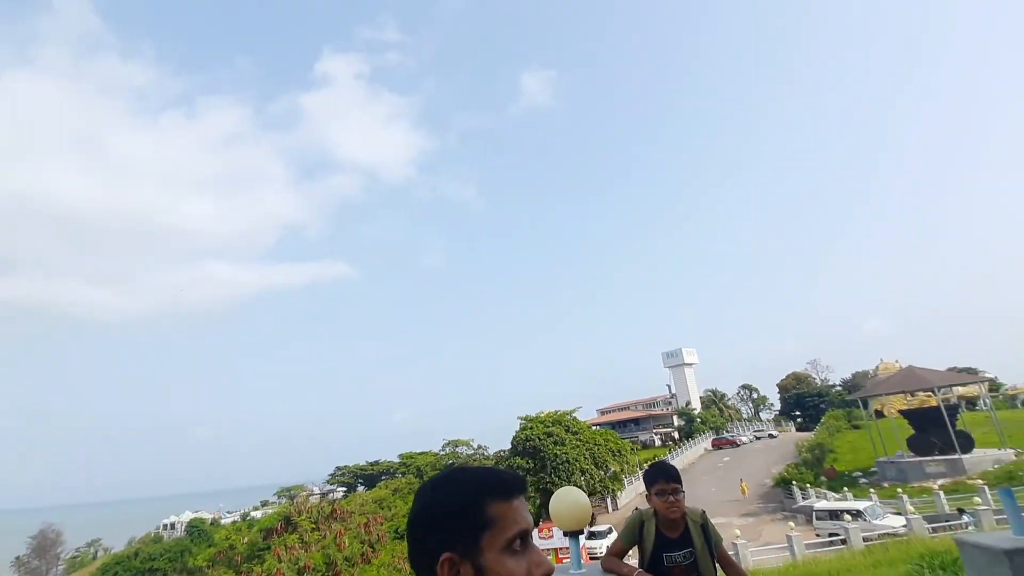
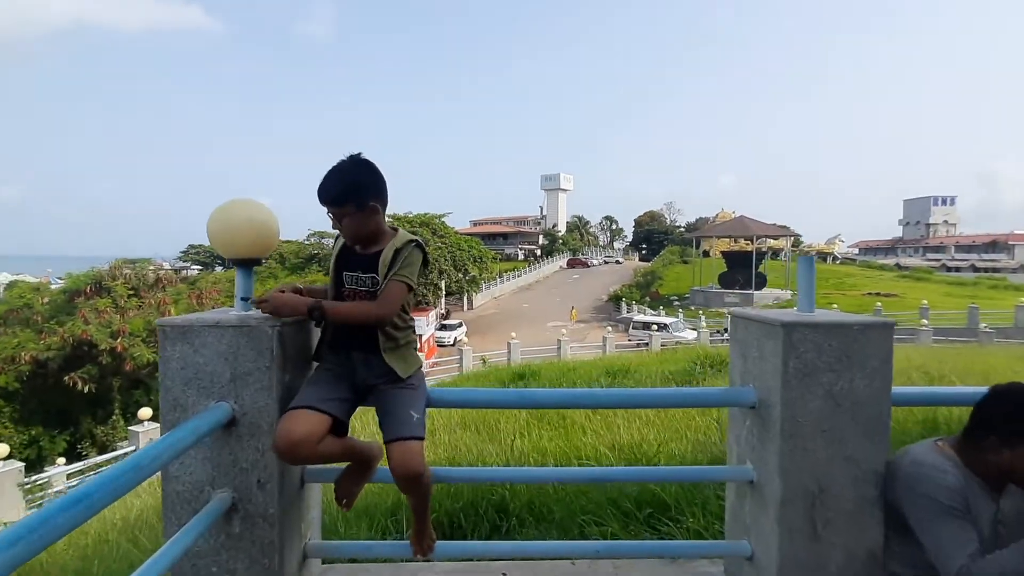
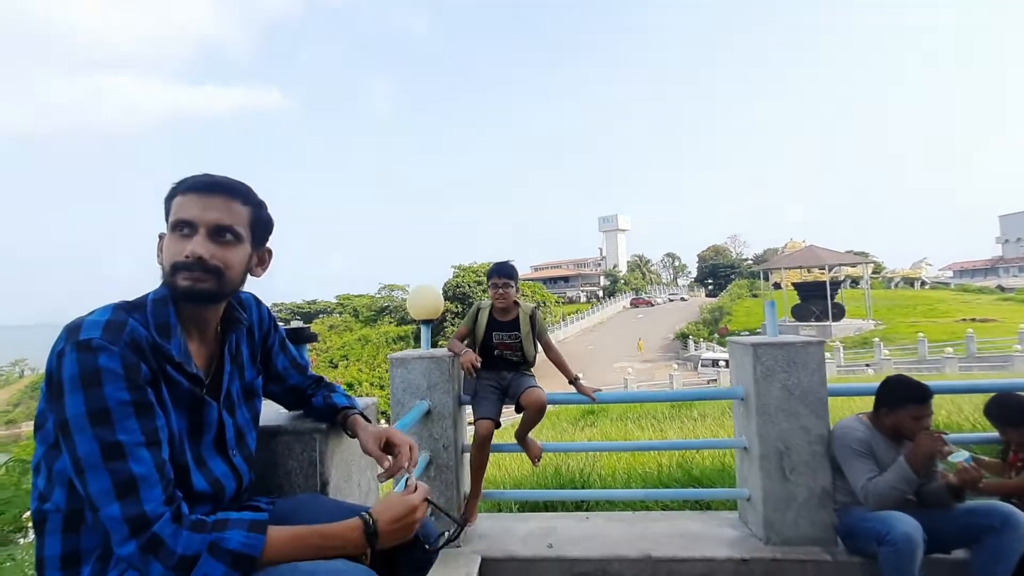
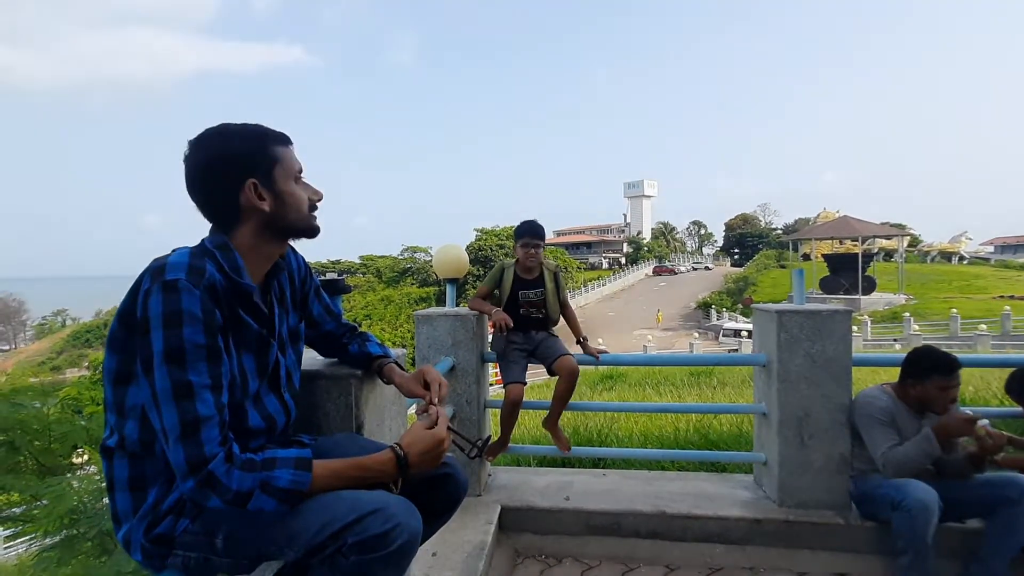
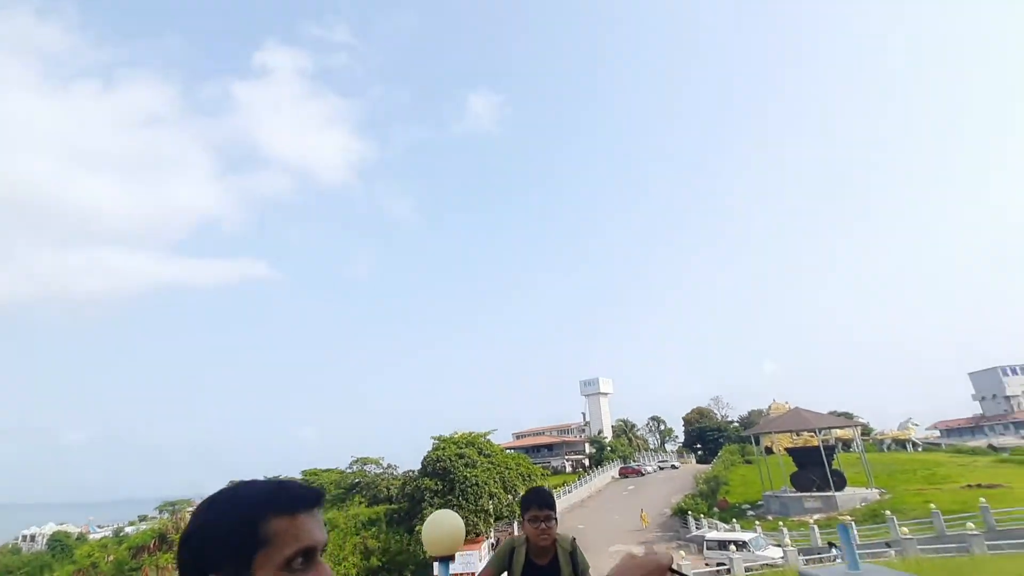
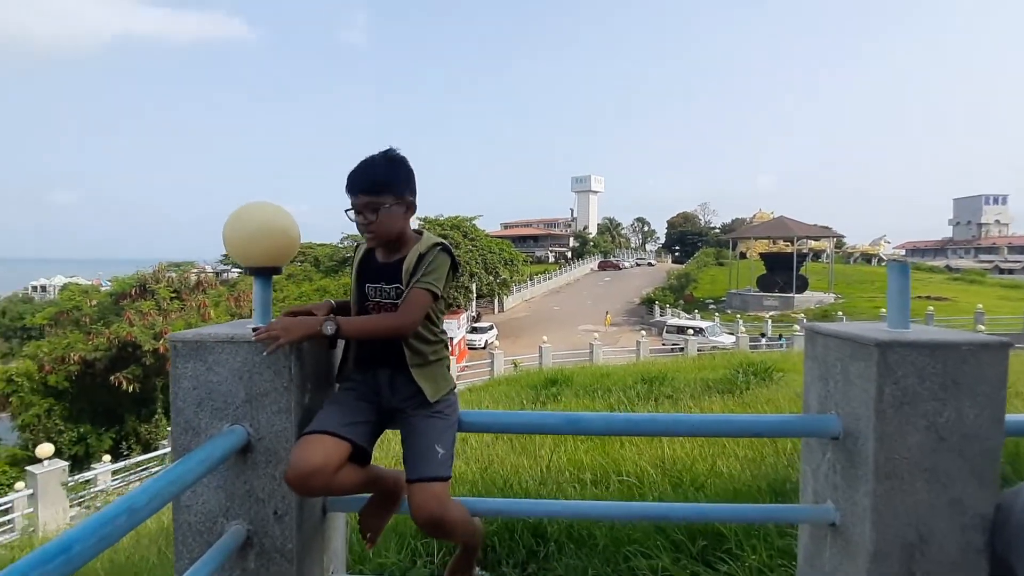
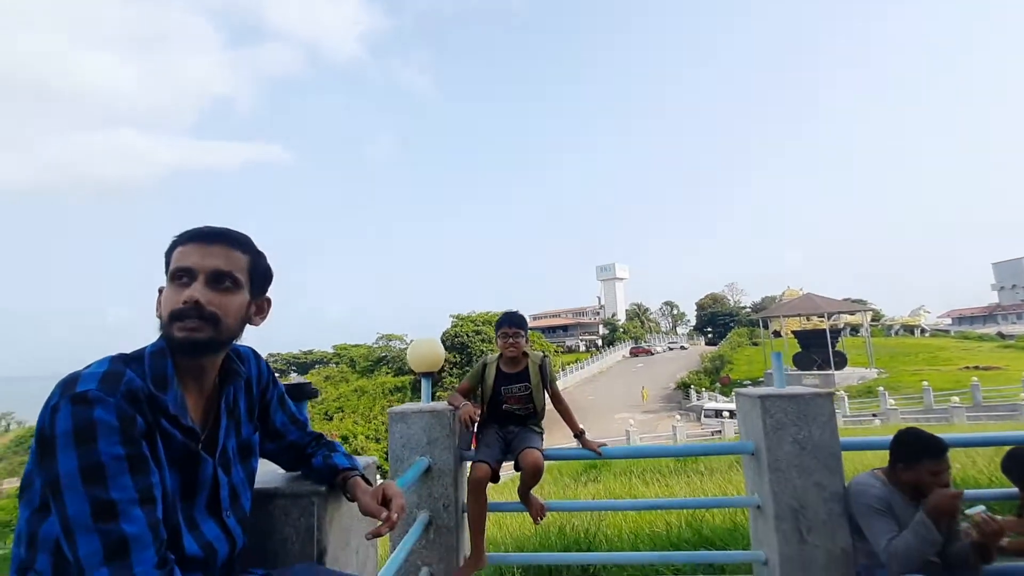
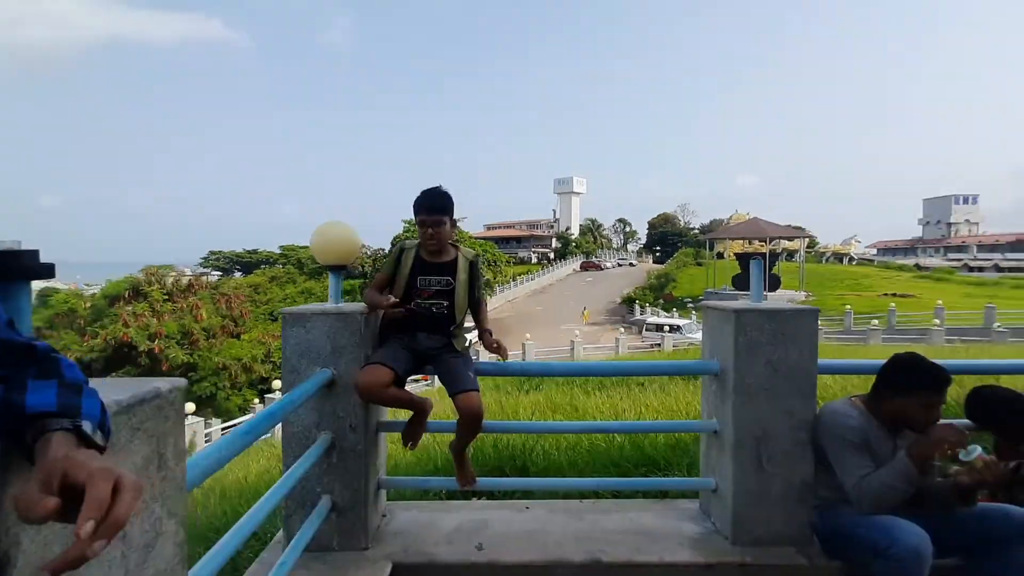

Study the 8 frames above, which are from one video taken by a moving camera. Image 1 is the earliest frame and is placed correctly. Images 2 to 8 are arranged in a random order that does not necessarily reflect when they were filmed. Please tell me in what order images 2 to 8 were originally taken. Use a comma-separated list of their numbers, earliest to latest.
5, 7, 3, 4, 8, 2, 6
